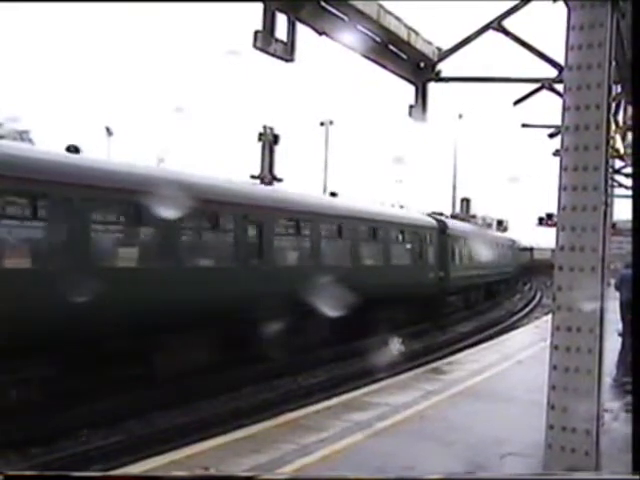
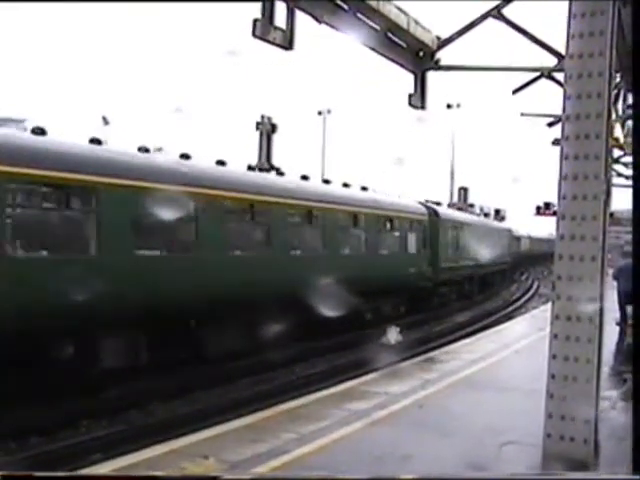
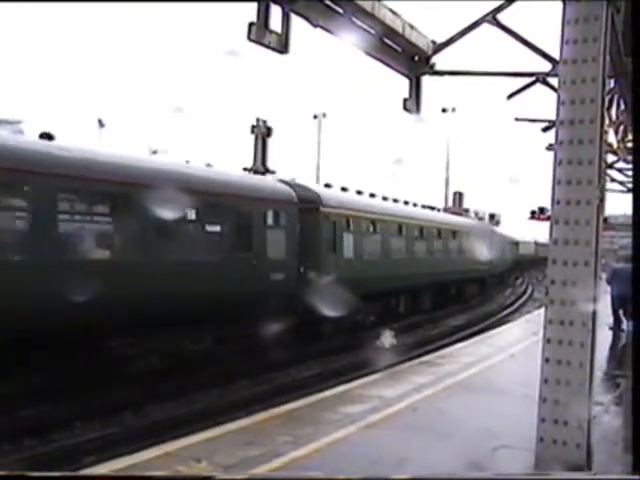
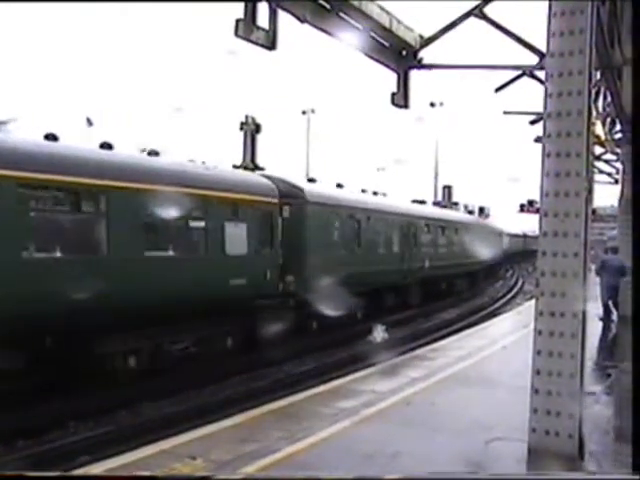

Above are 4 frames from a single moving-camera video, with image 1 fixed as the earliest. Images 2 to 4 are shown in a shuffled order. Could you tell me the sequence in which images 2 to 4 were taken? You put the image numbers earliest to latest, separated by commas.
3, 2, 4
